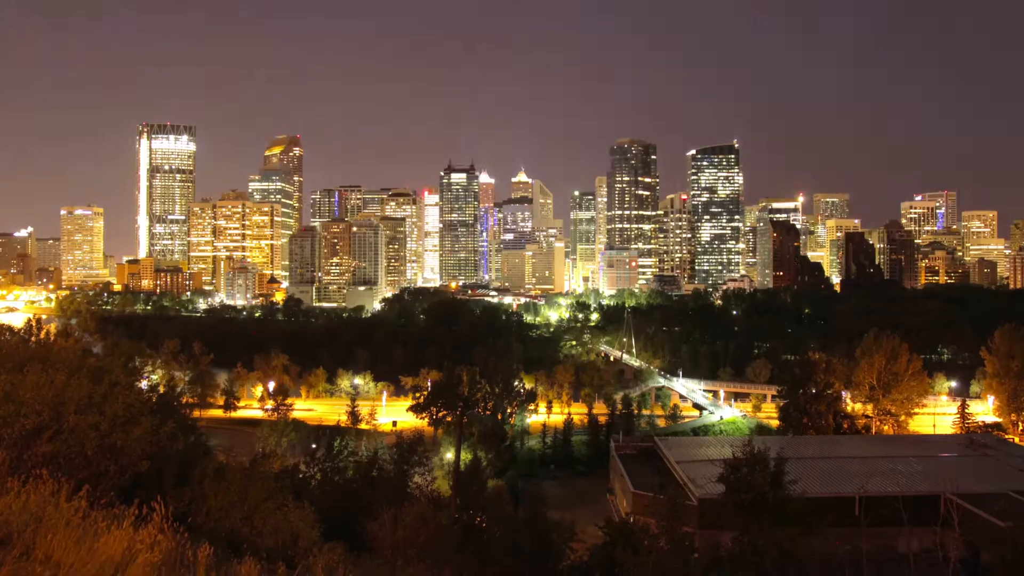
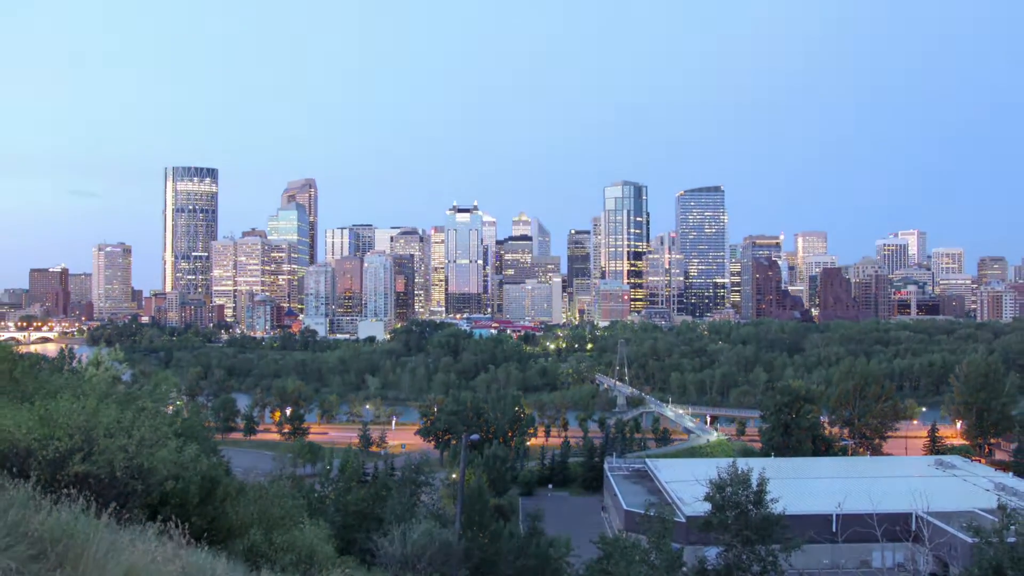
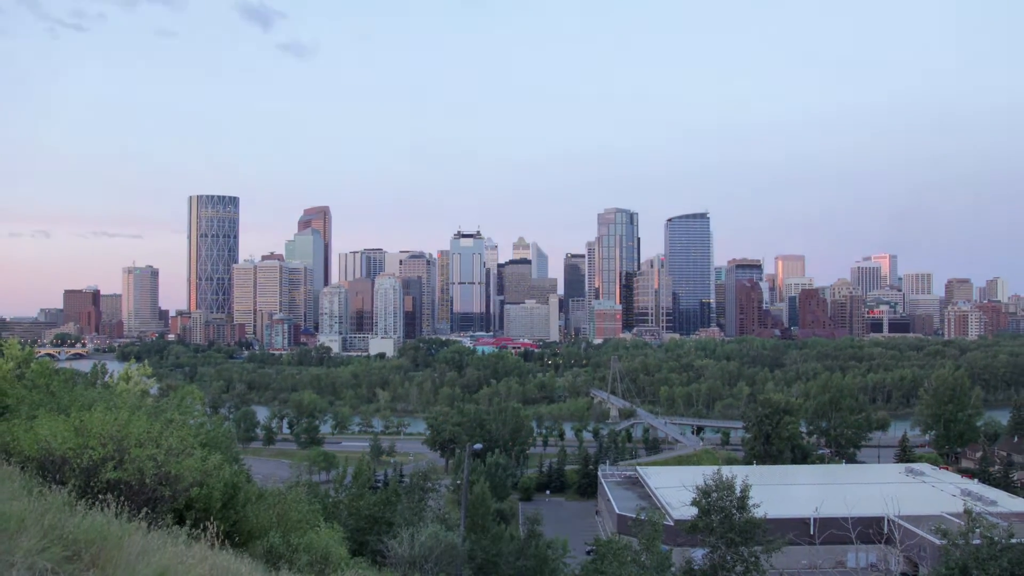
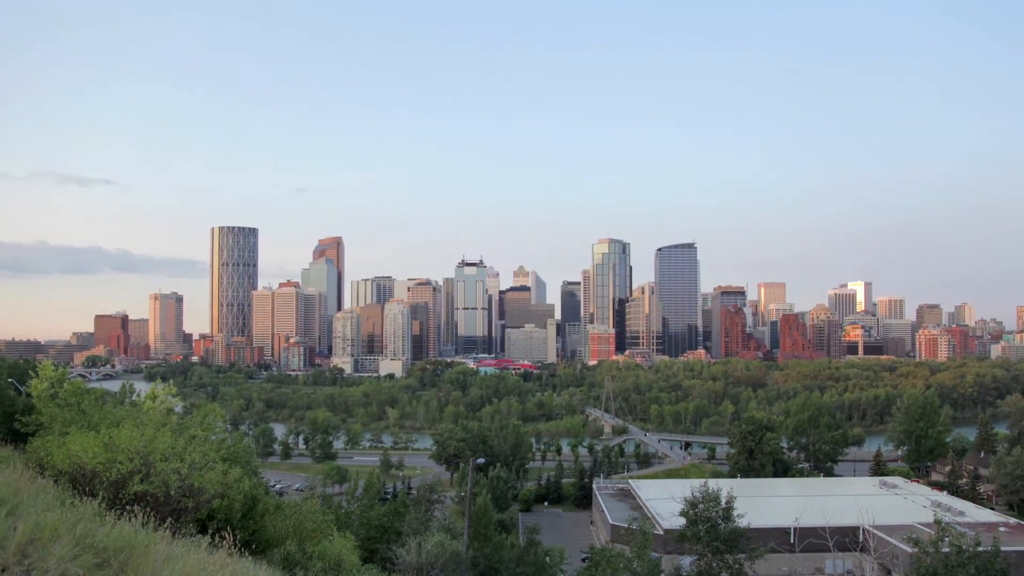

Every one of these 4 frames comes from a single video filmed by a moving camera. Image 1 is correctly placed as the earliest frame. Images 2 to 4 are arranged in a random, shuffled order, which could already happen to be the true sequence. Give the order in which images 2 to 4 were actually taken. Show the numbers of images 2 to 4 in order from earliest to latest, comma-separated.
2, 3, 4
